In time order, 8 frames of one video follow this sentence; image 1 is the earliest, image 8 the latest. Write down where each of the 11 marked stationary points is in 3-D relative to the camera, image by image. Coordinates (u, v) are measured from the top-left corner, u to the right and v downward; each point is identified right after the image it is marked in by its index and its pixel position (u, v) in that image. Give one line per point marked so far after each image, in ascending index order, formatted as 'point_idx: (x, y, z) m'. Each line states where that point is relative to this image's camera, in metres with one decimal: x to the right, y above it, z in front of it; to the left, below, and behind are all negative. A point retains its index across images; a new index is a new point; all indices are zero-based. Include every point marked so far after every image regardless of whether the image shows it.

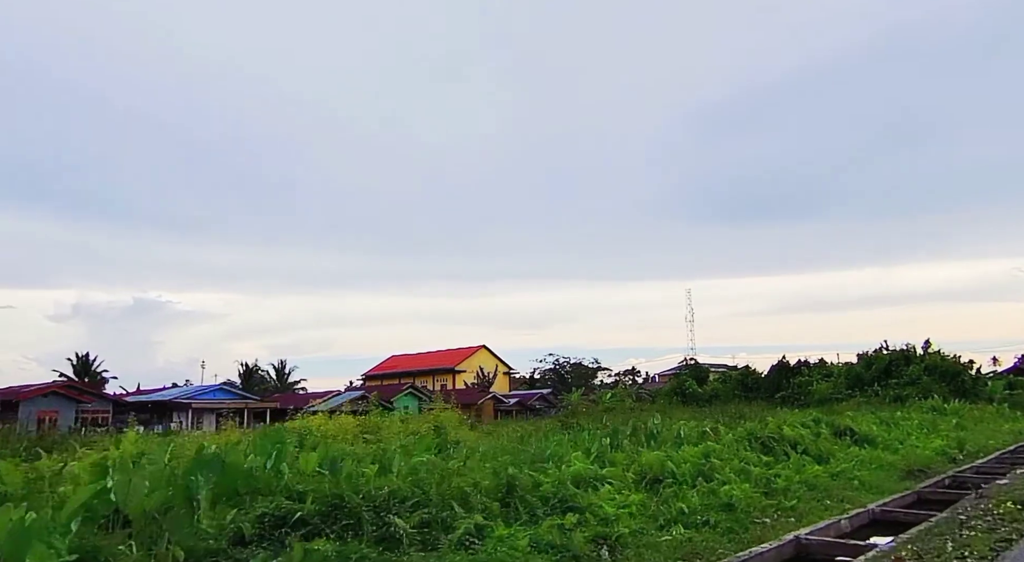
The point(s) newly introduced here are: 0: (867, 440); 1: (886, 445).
0: (+5.4, -2.4, +11.9) m
1: (+5.6, -2.5, +11.9) m
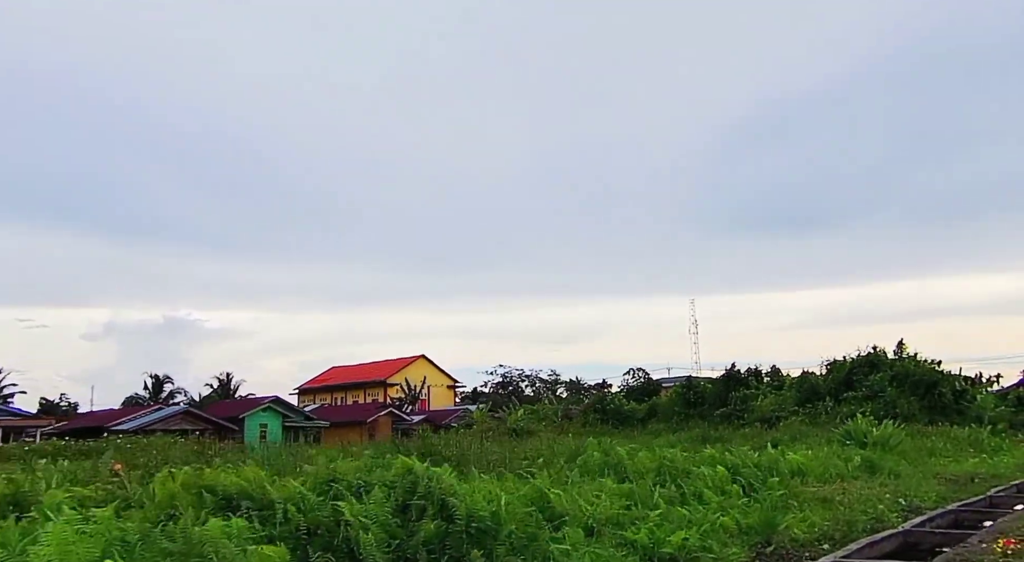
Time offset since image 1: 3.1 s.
0: (-0.2, -1.5, +4.7) m
1: (0.0, -1.6, +4.6) m
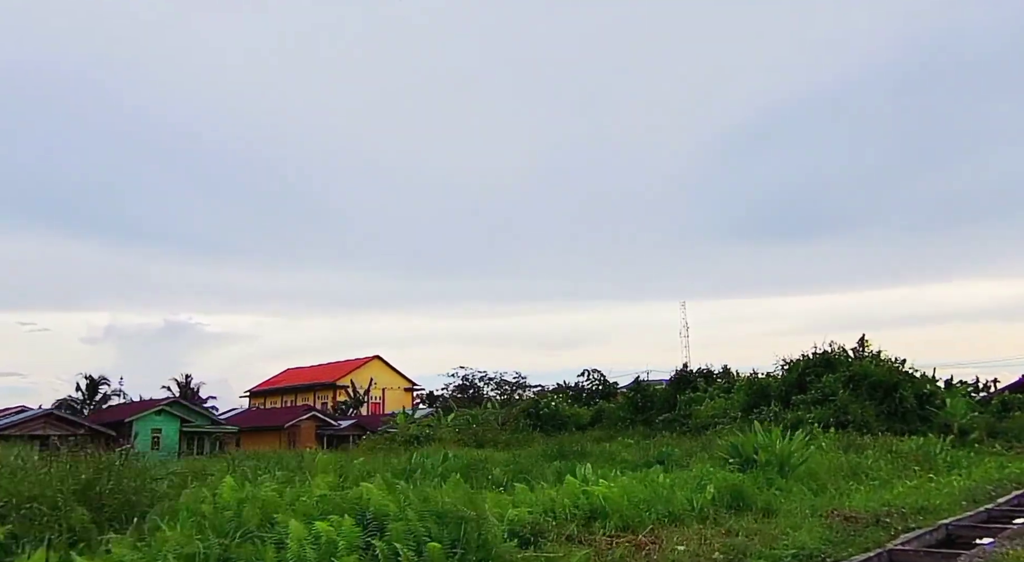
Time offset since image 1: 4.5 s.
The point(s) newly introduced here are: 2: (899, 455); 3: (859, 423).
0: (-3.1, -0.9, +1.3) m
1: (-2.9, -1.0, +1.2) m
2: (+6.3, -2.8, +12.8) m
3: (+8.2, -3.4, +18.6) m
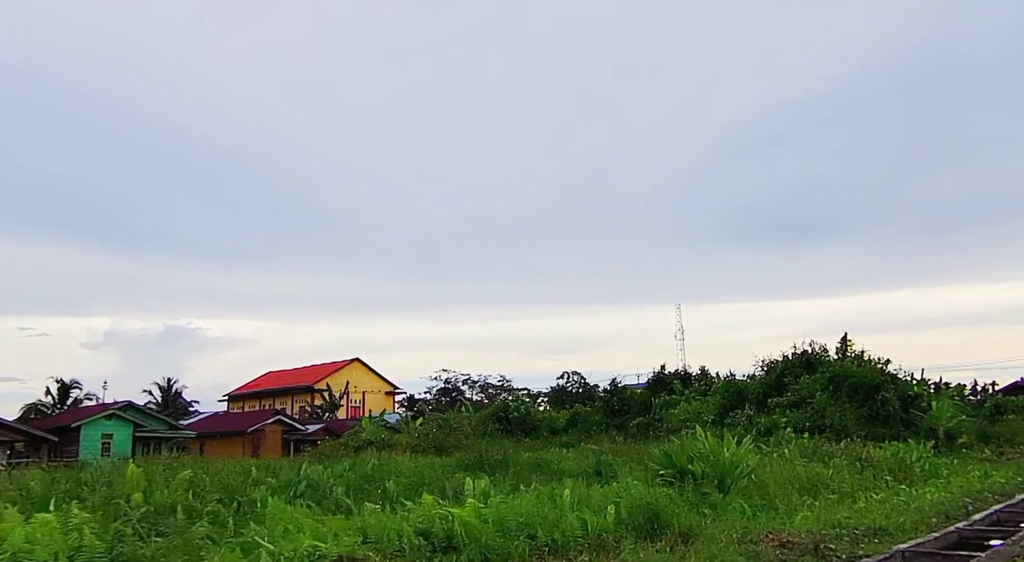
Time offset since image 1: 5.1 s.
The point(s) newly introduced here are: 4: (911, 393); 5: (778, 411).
0: (-4.1, -0.7, 0.0) m
1: (-4.0, -0.8, -0.1) m
2: (+5.2, -2.6, +11.5) m
3: (+7.1, -3.2, +17.3) m
4: (+10.0, -2.8, +19.6) m
5: (+6.4, -3.1, +18.9) m
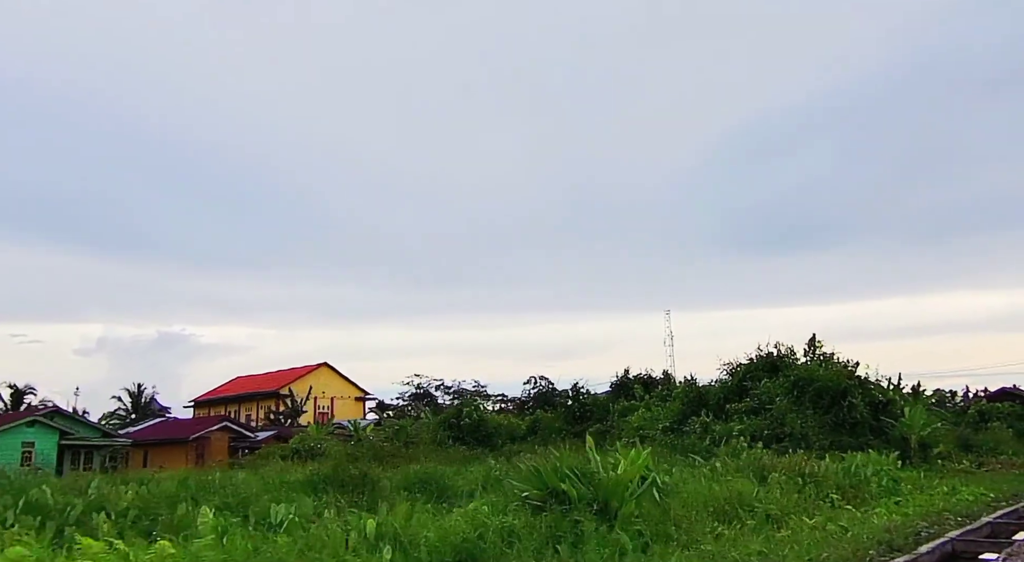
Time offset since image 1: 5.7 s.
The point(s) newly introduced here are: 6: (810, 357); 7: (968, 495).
0: (-5.5, -0.4, -1.7) m
1: (-5.3, -0.5, -1.8) m
2: (+3.8, -2.5, +9.8) m
3: (+5.7, -3.1, +15.6) m
4: (+8.5, -2.7, +18.0) m
5: (+4.9, -3.0, +17.2) m
6: (+7.5, -1.9, +19.9) m
7: (+6.4, -3.0, +11.0) m
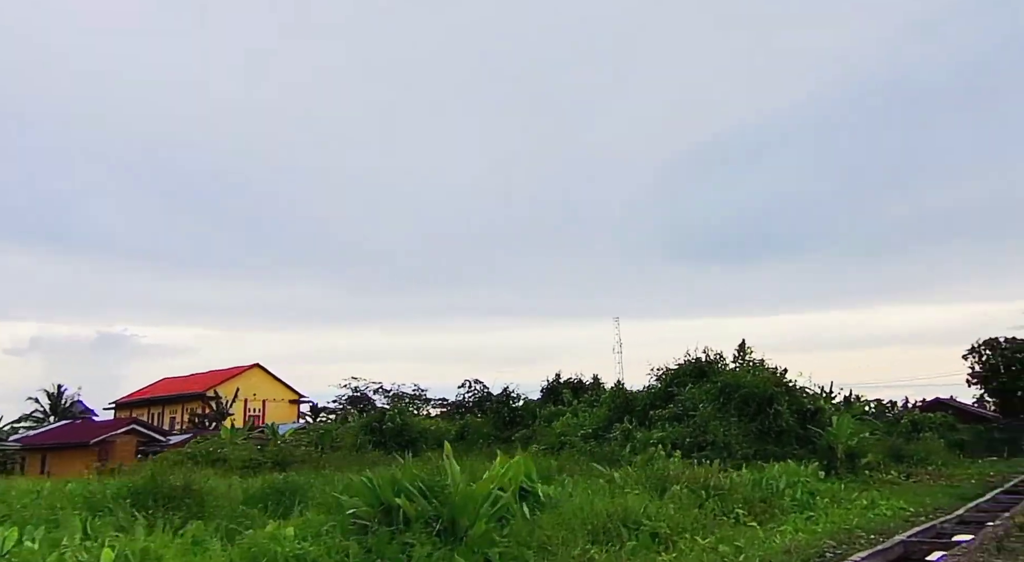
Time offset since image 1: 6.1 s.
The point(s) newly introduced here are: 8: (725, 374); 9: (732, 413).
0: (-6.2, -0.1, -3.1) m
1: (-6.0, -0.1, -3.2) m
2: (+2.4, -2.4, +8.9) m
3: (+3.9, -3.1, +14.9) m
4: (+6.6, -2.8, +17.4) m
5: (+3.0, -3.0, +16.4) m
6: (+5.5, -2.0, +19.2) m
7: (+4.9, -3.0, +10.3) m
8: (+4.9, -2.1, +17.9) m
9: (+4.6, -2.7, +16.4) m
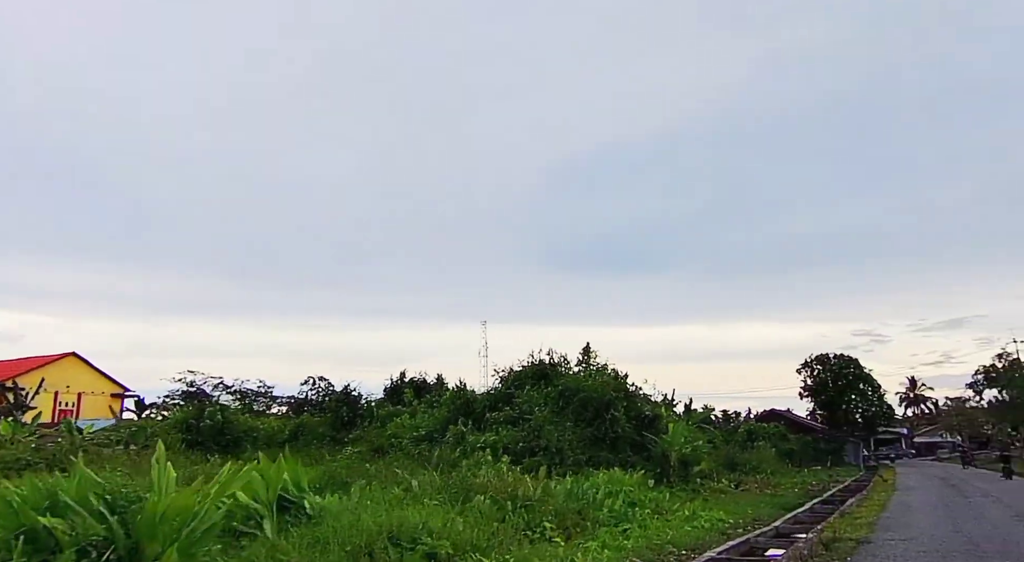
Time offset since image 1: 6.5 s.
0: (-6.2, +0.5, -5.1) m
1: (-6.0, +0.4, -5.2) m
2: (+0.2, -2.3, +8.1) m
3: (+0.7, -3.0, +14.2) m
4: (+3.0, -2.9, +17.1) m
5: (-0.4, -2.9, +15.6) m
6: (+1.7, -2.0, +18.8) m
7: (+2.5, -3.0, +9.8) m
8: (+1.2, -2.1, +17.3) m
9: (+1.2, -2.7, +15.8) m
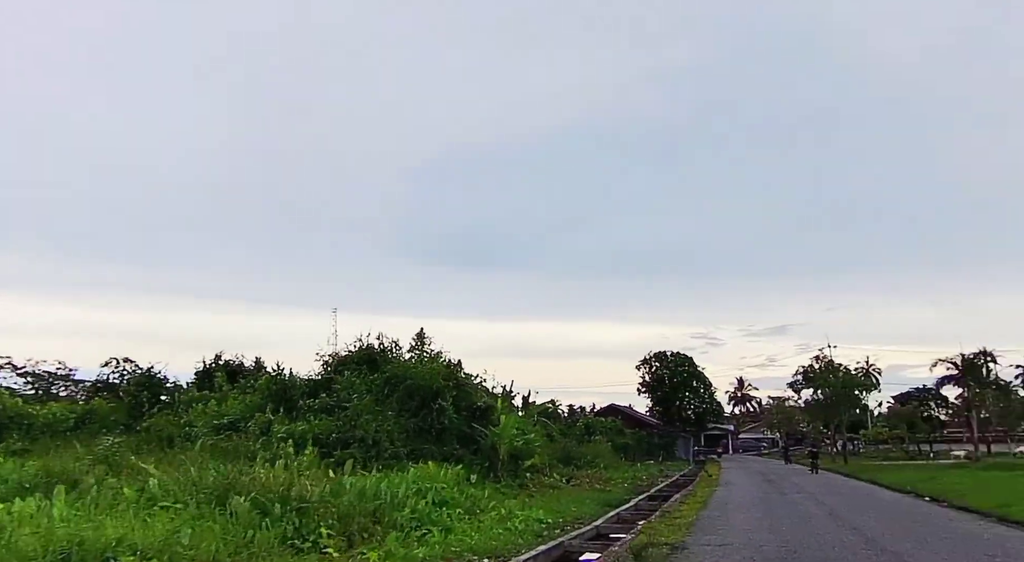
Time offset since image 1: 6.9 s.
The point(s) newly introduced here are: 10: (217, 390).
0: (-5.5, +1.0, -7.4) m
1: (-5.3, +0.9, -7.4) m
2: (-1.7, -1.9, +6.8) m
3: (-2.4, -2.6, +12.9) m
4: (-0.7, -2.5, +16.2) m
5: (-3.7, -2.4, +14.1) m
6: (-2.2, -1.6, +17.6) m
7: (+0.1, -2.7, +9.0) m
8: (-2.4, -1.7, +16.1) m
9: (-2.2, -2.3, +14.6) m
10: (-6.9, -2.7, +18.7) m
